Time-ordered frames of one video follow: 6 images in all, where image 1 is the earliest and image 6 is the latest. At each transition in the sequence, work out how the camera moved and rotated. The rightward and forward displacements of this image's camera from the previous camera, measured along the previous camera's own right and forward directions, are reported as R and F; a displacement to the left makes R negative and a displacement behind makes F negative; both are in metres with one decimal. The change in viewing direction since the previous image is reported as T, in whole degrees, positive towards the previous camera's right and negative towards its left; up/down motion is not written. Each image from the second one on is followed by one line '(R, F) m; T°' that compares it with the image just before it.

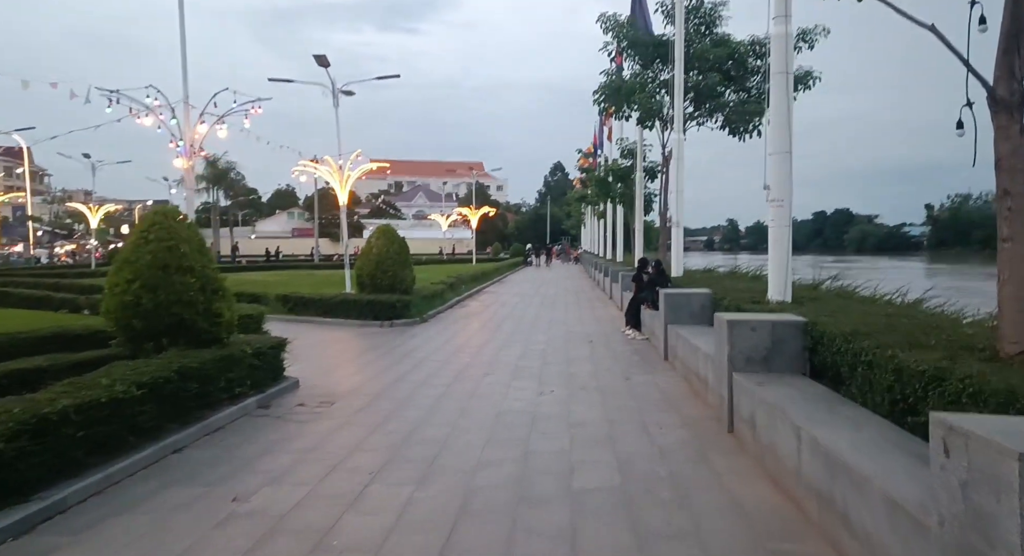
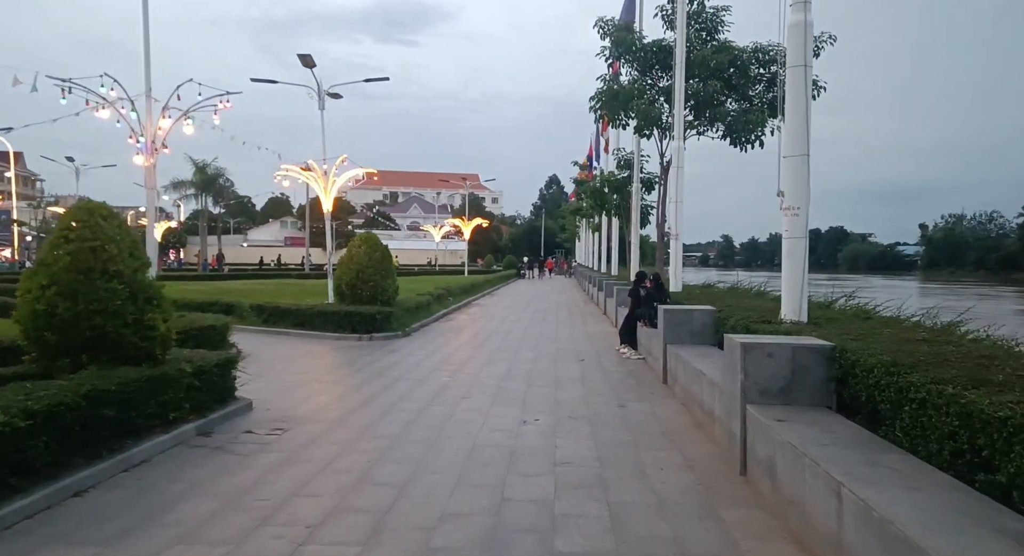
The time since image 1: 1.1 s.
(+0.1, +0.8) m; +1°
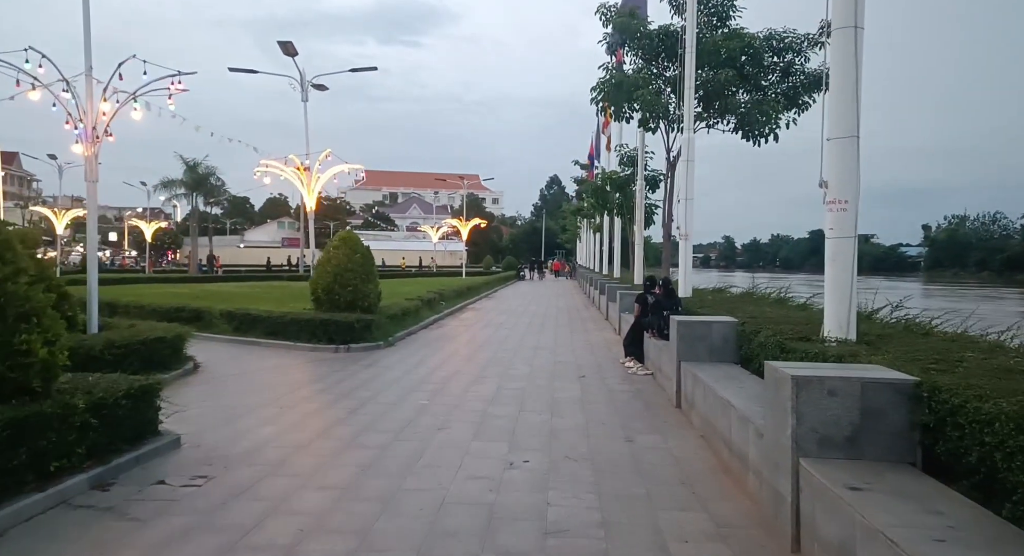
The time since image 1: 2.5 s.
(+0.2, +1.2) m; 0°
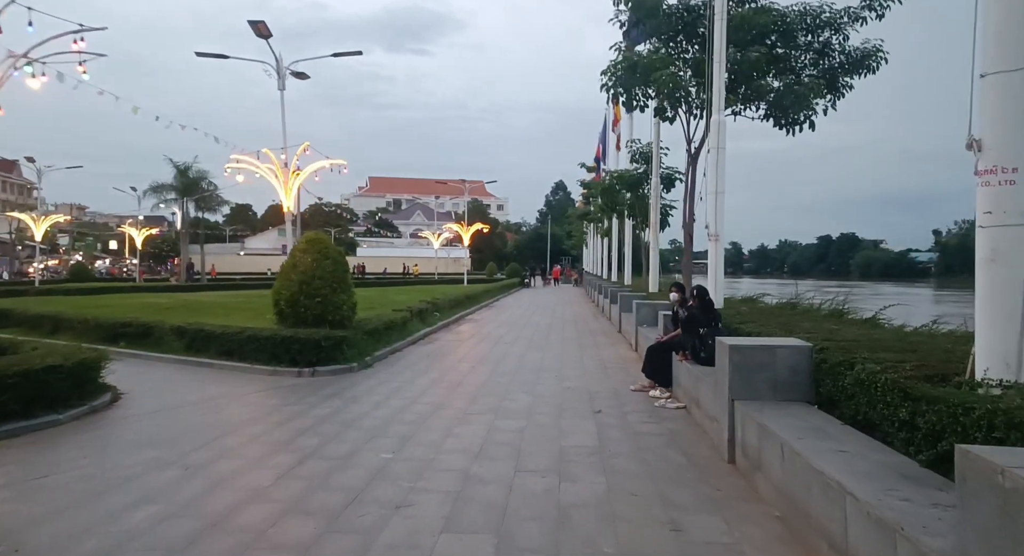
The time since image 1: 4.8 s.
(+0.1, +2.0) m; -1°
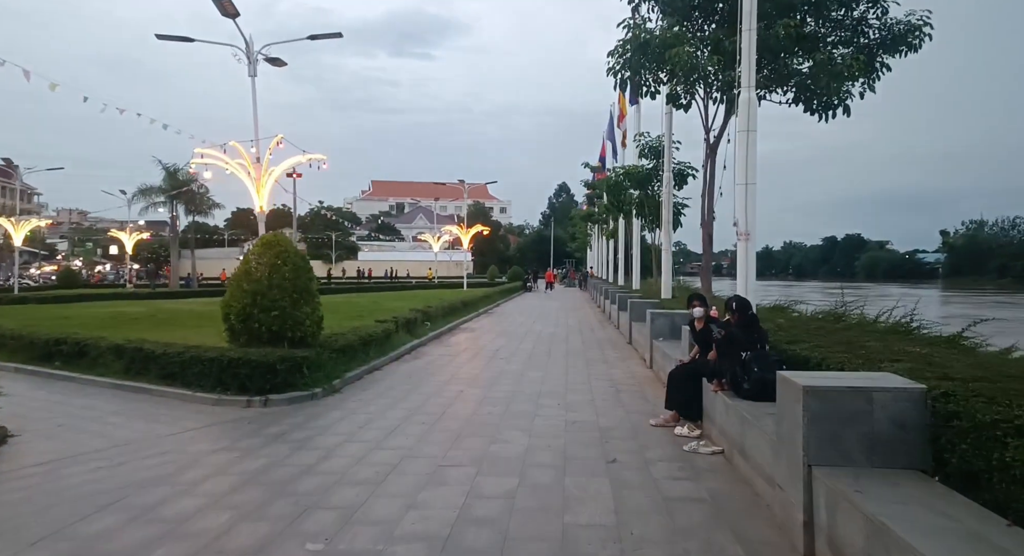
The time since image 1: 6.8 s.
(+0.1, +1.7) m; 0°
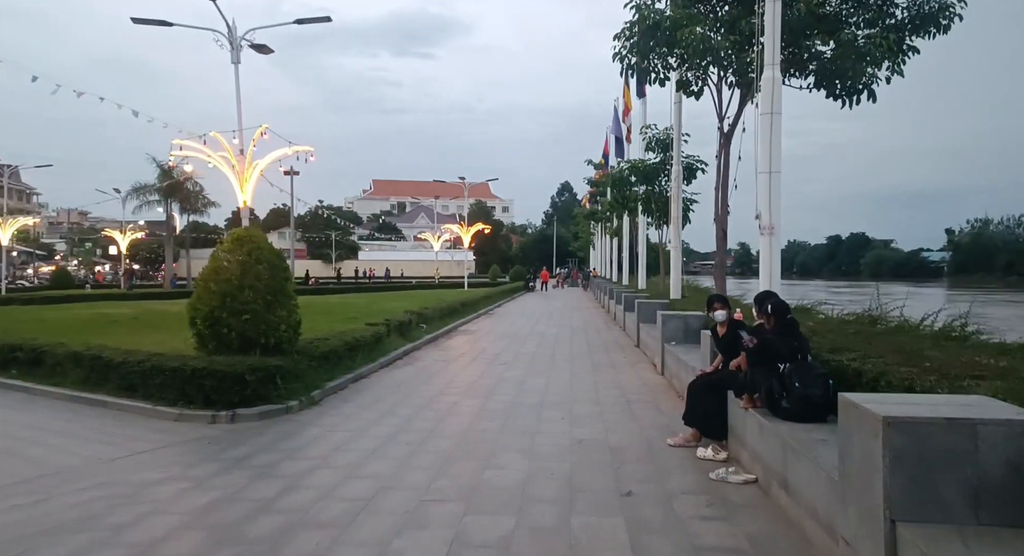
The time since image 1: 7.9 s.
(+0.1, +0.9) m; 0°
